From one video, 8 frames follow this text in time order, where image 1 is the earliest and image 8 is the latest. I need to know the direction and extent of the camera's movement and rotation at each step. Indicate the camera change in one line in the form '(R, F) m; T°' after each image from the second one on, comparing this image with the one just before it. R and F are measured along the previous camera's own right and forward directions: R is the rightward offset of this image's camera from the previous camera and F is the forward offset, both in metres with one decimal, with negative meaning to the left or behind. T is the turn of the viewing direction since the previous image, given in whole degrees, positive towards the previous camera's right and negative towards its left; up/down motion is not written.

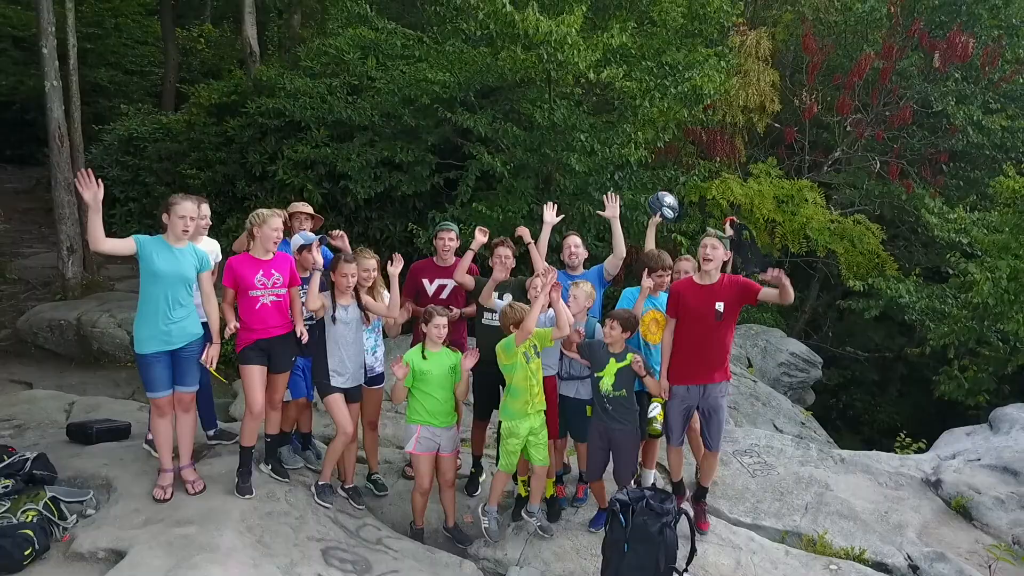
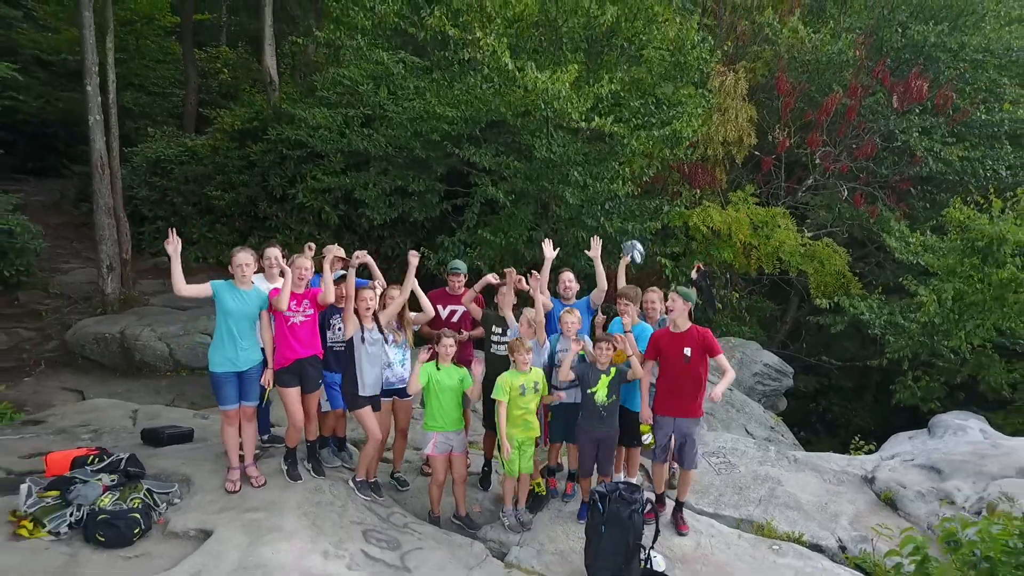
(0.0, -0.9) m; 0°
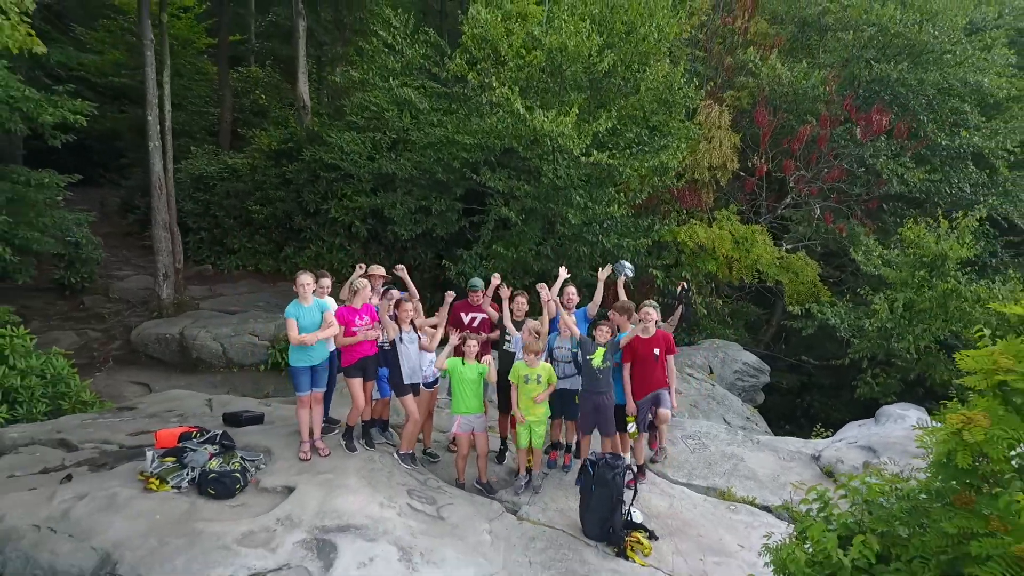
(0.0, -1.3) m; -1°
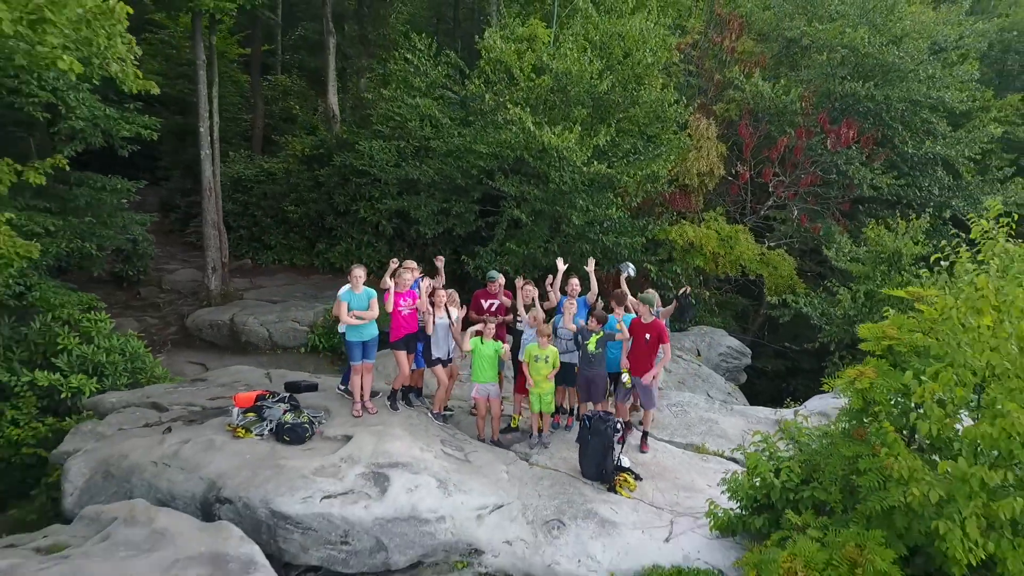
(0.0, -1.4) m; -1°
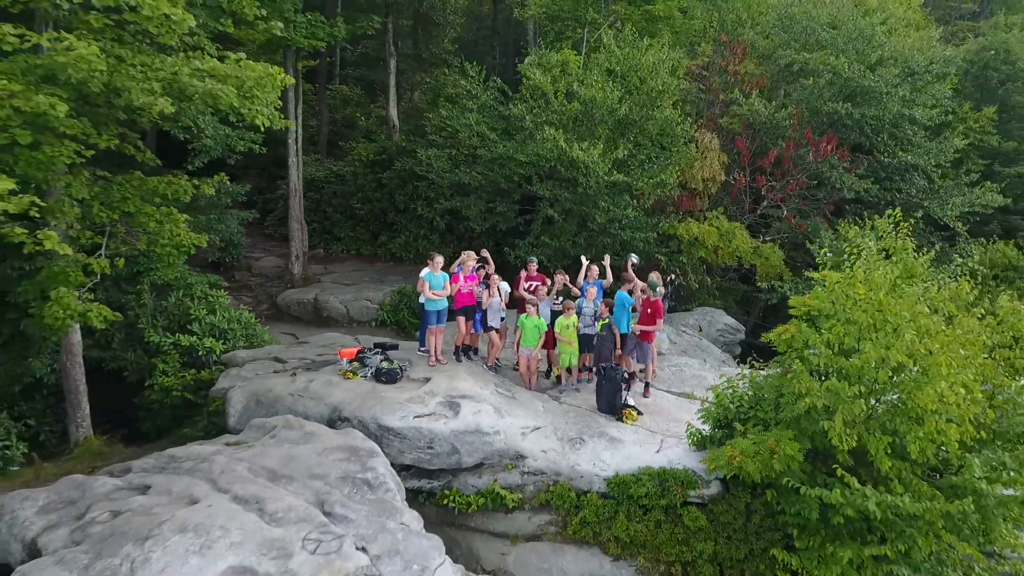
(-0.1, -2.5) m; -2°
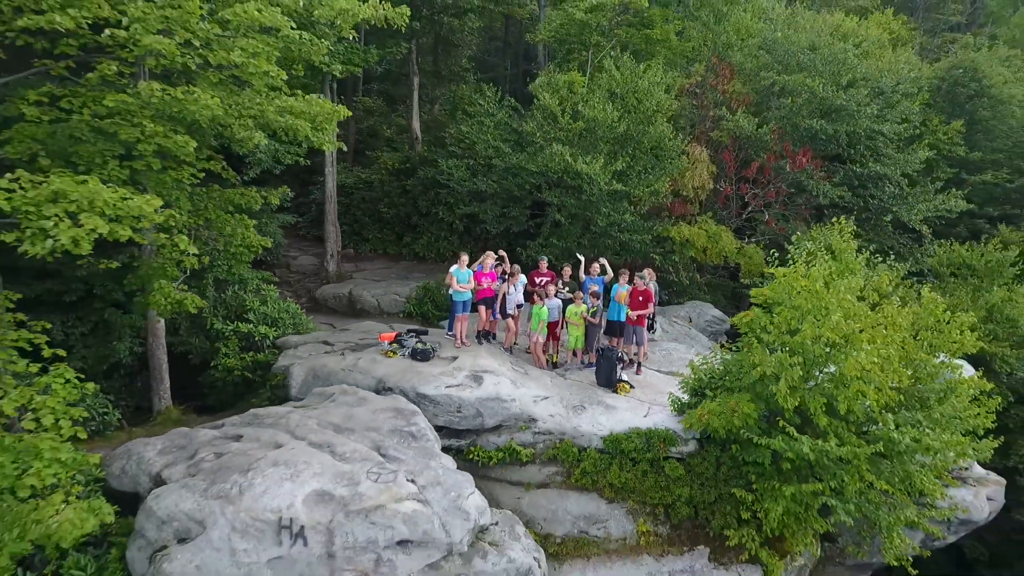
(-0.1, -1.8) m; -1°
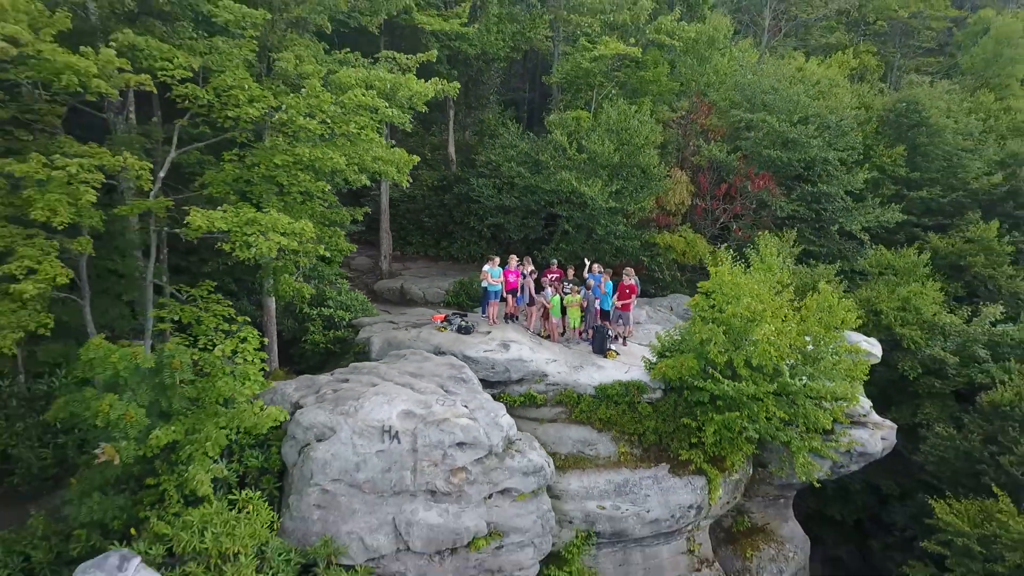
(0.0, -4.1) m; -1°
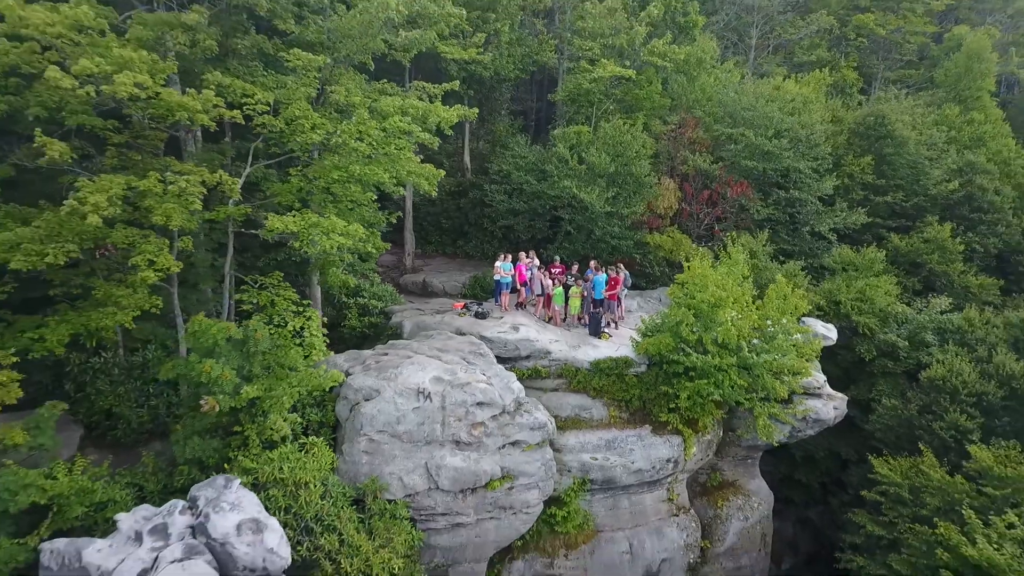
(0.0, -2.8) m; -1°
